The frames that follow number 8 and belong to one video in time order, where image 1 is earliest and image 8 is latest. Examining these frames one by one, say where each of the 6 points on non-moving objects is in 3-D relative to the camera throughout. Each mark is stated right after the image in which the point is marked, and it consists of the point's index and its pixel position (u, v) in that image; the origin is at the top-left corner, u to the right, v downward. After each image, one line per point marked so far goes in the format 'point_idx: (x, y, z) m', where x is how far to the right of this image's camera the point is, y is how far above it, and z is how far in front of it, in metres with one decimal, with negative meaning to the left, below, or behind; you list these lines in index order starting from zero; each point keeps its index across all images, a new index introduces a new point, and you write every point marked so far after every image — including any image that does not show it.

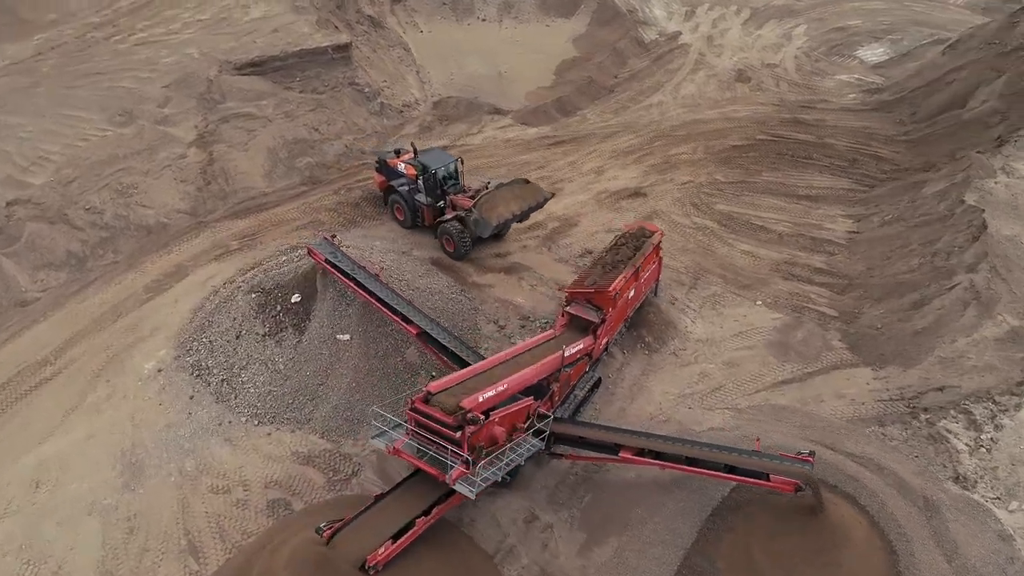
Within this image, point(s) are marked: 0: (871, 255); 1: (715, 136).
0: (+6.9, +0.6, +13.9) m
1: (+5.2, +3.9, +18.4) m
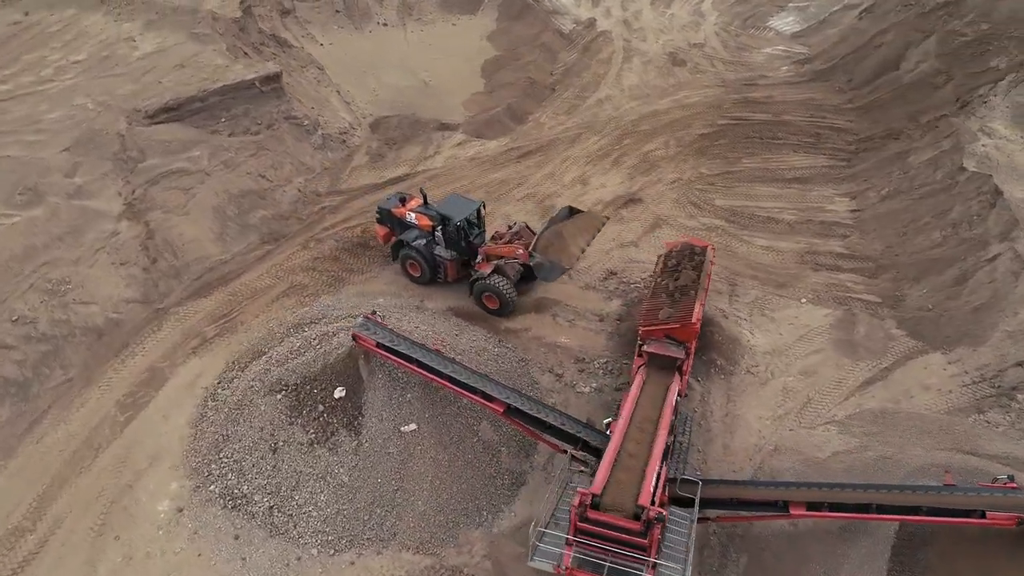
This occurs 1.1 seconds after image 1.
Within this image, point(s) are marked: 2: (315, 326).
0: (+7.2, +1.1, +13.9) m
1: (+4.2, +4.0, +18.0) m
2: (-3.1, -0.6, +11.7) m
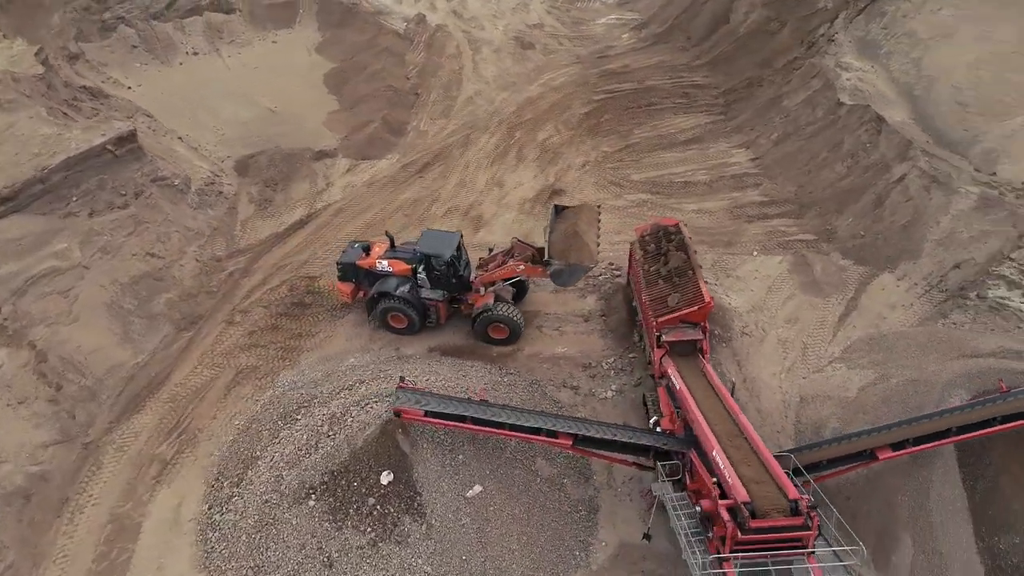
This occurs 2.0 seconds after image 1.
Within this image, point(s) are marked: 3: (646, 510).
0: (+5.8, +2.4, +15.0) m
1: (+1.2, +4.4, +18.0) m
2: (-2.9, -1.7, +10.2) m
3: (+1.7, -2.9, +9.4) m
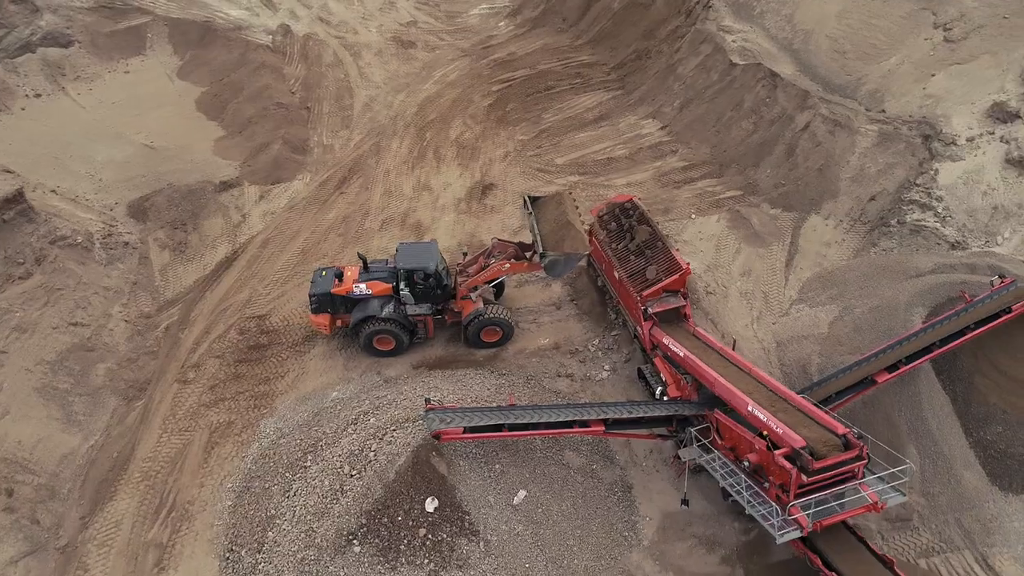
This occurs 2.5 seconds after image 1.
0: (+4.2, +3.3, +15.8) m
1: (-1.2, +4.5, +17.8) m
2: (-2.7, -2.2, +9.5) m
3: (+2.2, -2.5, +9.7) m
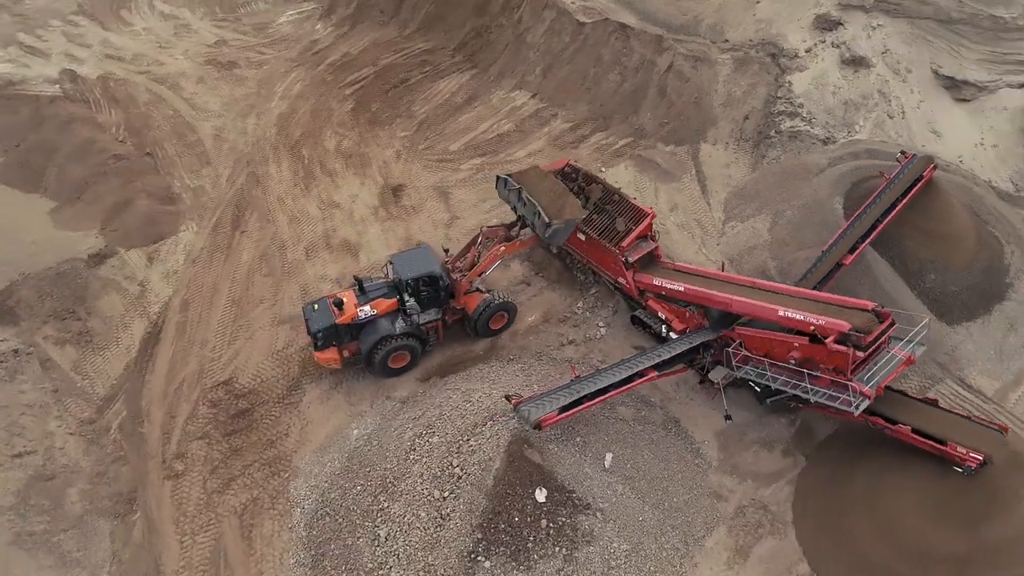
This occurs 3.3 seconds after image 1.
0: (+1.4, +4.4, +16.6) m
1: (-4.4, +4.1, +16.9) m
2: (-1.7, -2.5, +9.0) m
3: (+2.9, -1.6, +10.5) m
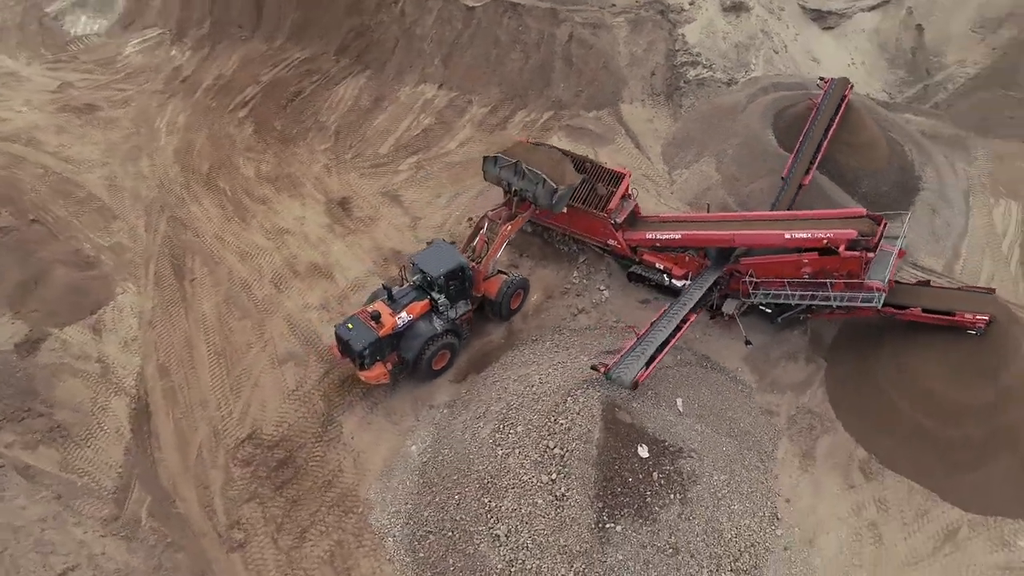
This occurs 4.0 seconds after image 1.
0: (-0.7, +4.8, +16.7) m
1: (-6.2, +3.2, +15.8) m
2: (-0.4, -2.5, +8.9) m
3: (+3.4, -0.7, +11.3) m
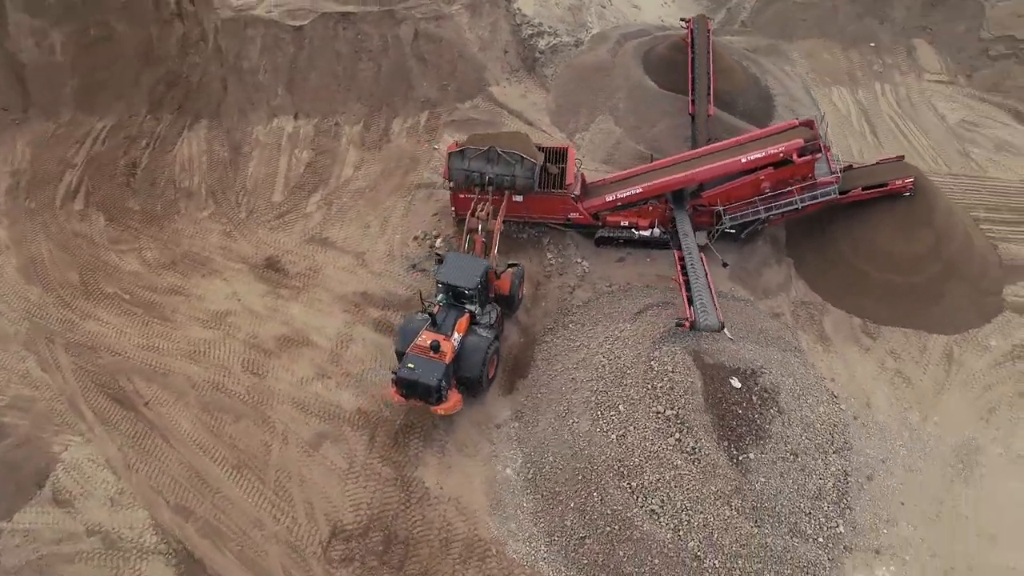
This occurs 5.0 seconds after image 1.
0: (-3.8, +4.1, +15.8) m
1: (-7.9, +0.9, +13.3) m
2: (+1.3, -2.4, +9.0) m
3: (+3.3, +0.5, +12.3) m
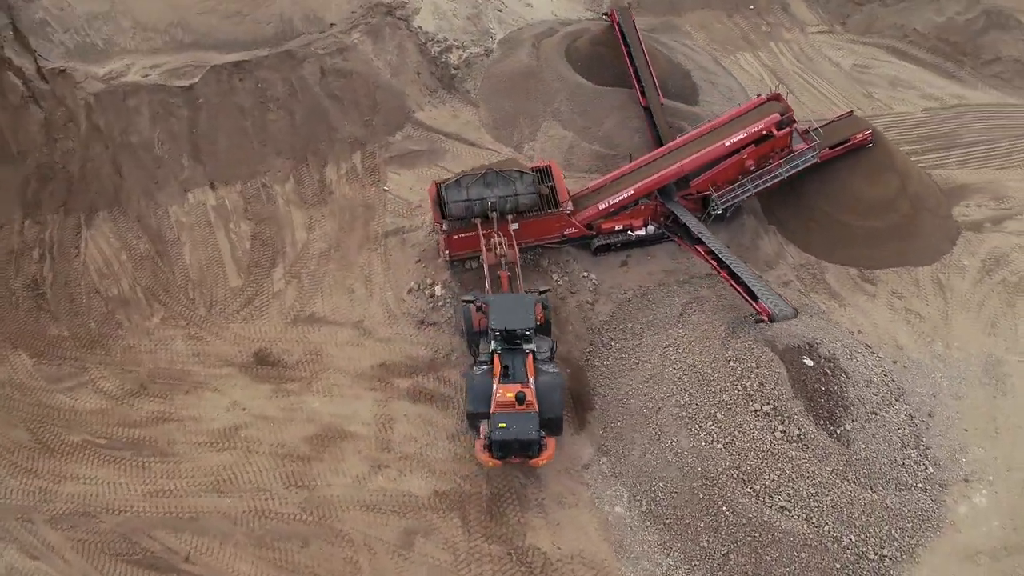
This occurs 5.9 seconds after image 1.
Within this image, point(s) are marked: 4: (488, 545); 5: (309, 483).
0: (-5.0, +2.6, +14.2) m
1: (-7.6, -1.5, +11.0) m
2: (+2.8, -2.5, +9.0) m
3: (+3.3, +0.7, +12.5) m
4: (-0.3, -3.3, +9.2) m
5: (-2.8, -2.7, +9.8) m
